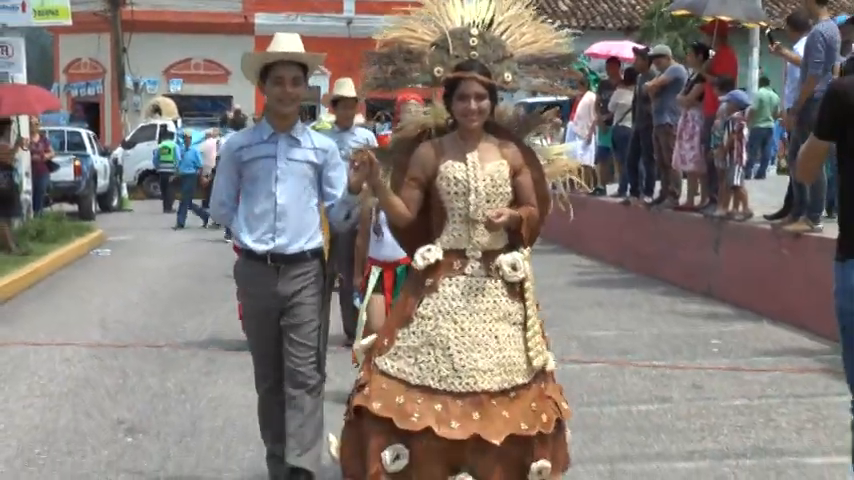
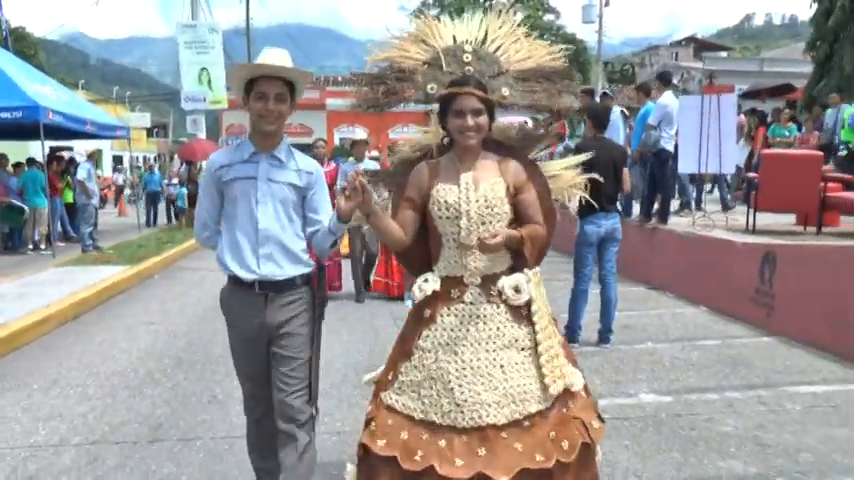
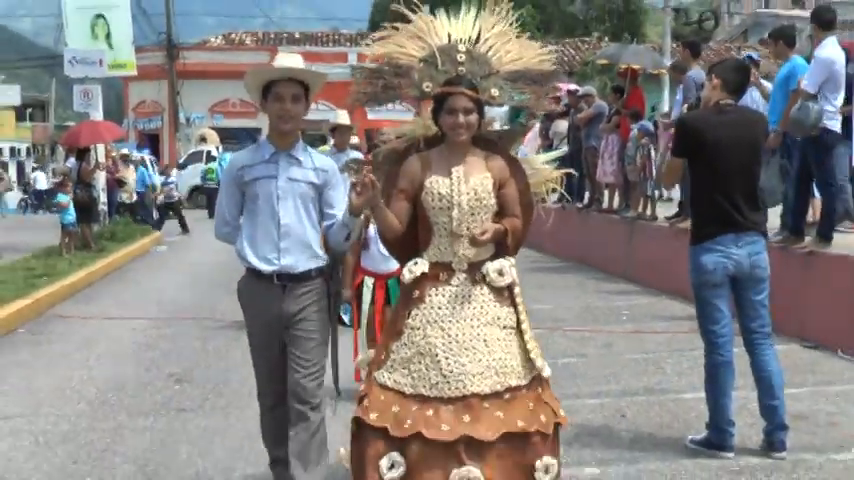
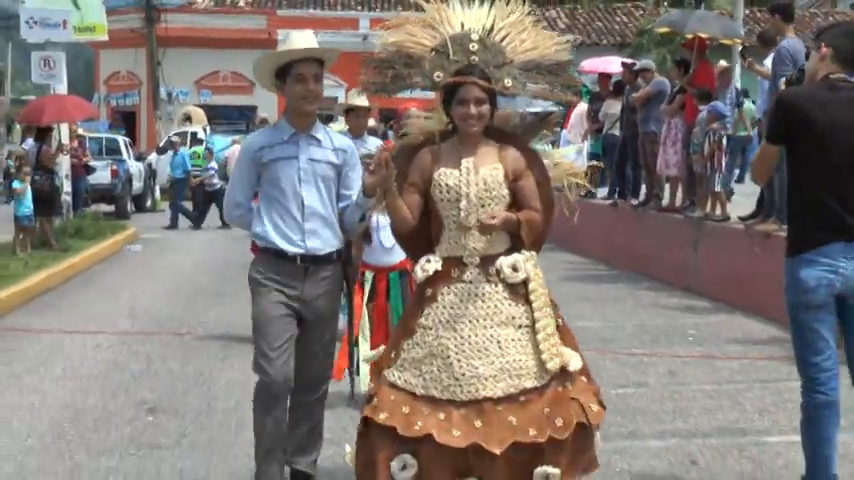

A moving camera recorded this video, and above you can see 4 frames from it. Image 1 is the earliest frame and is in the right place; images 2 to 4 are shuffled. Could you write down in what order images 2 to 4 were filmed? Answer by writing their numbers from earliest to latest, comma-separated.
4, 3, 2
